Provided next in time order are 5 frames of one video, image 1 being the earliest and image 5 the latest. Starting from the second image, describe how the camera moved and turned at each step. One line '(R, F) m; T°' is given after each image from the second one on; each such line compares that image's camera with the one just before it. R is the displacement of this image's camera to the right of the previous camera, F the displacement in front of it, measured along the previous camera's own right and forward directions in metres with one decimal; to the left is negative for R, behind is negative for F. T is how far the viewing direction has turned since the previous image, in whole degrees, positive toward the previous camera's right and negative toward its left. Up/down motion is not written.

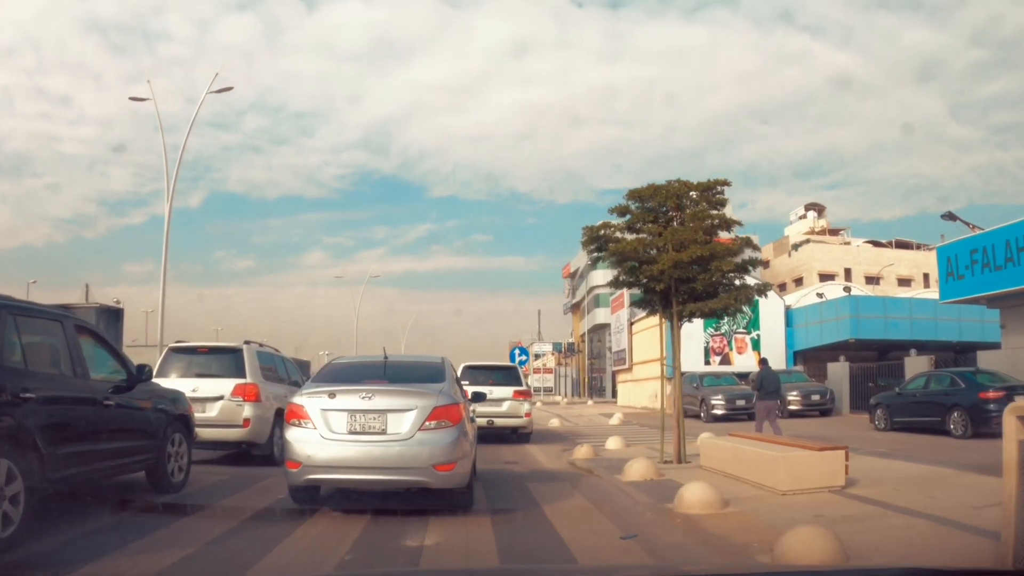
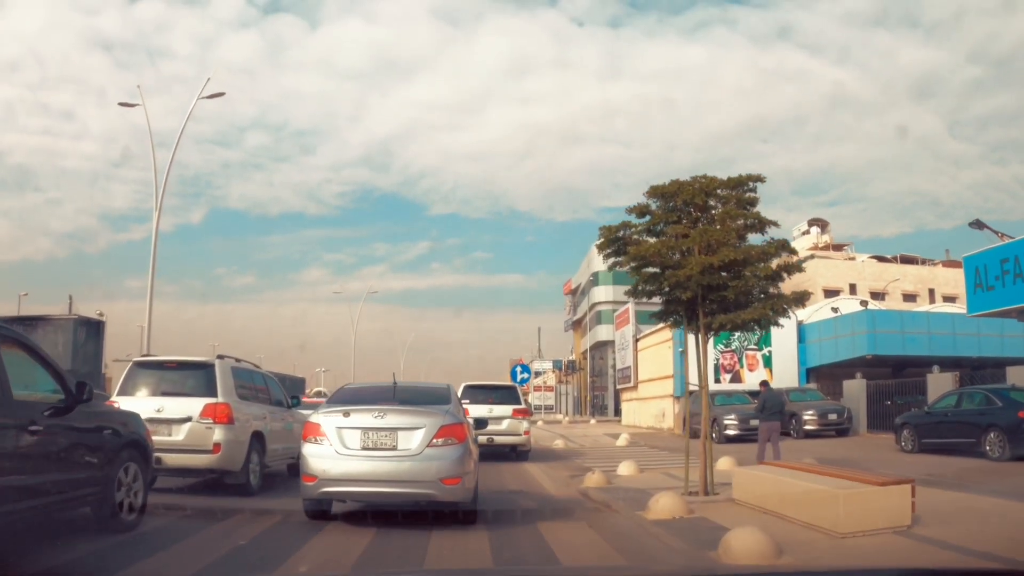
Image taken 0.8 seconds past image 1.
(-0.1, +1.3) m; 0°
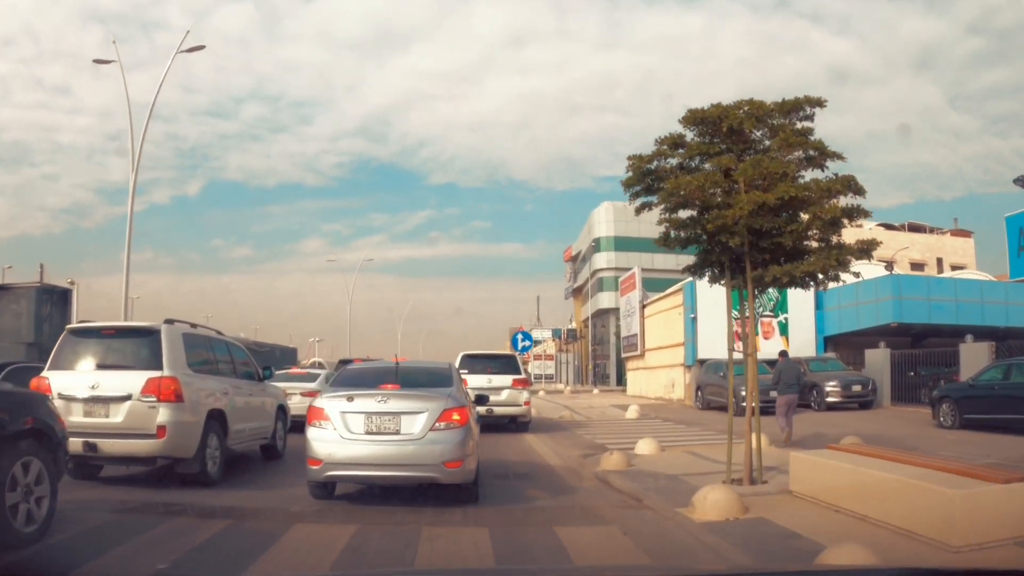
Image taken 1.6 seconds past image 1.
(-0.1, +1.9) m; 0°
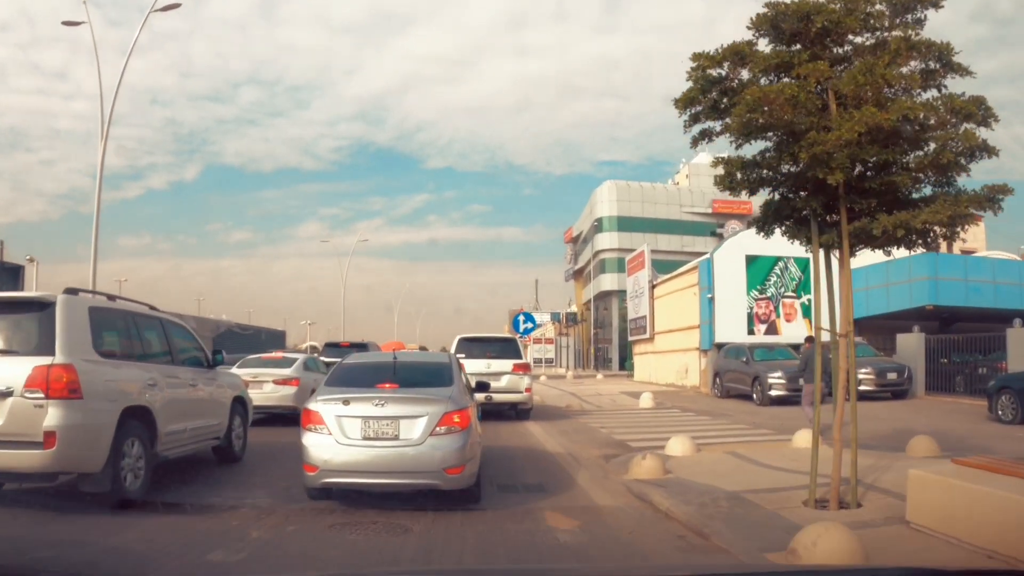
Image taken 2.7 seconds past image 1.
(-0.1, +2.3) m; 0°
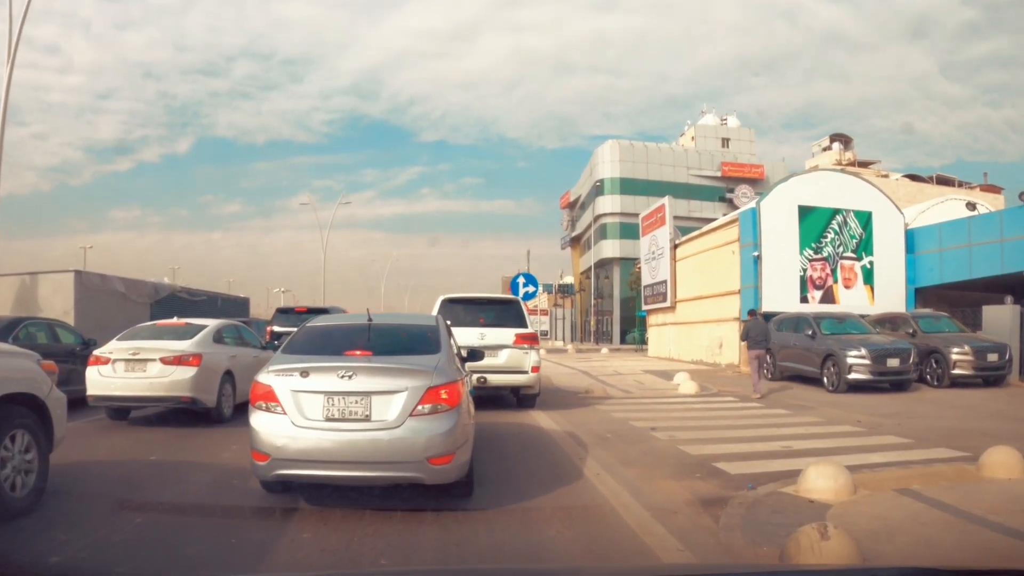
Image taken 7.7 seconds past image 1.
(-0.3, +4.9) m; +1°
